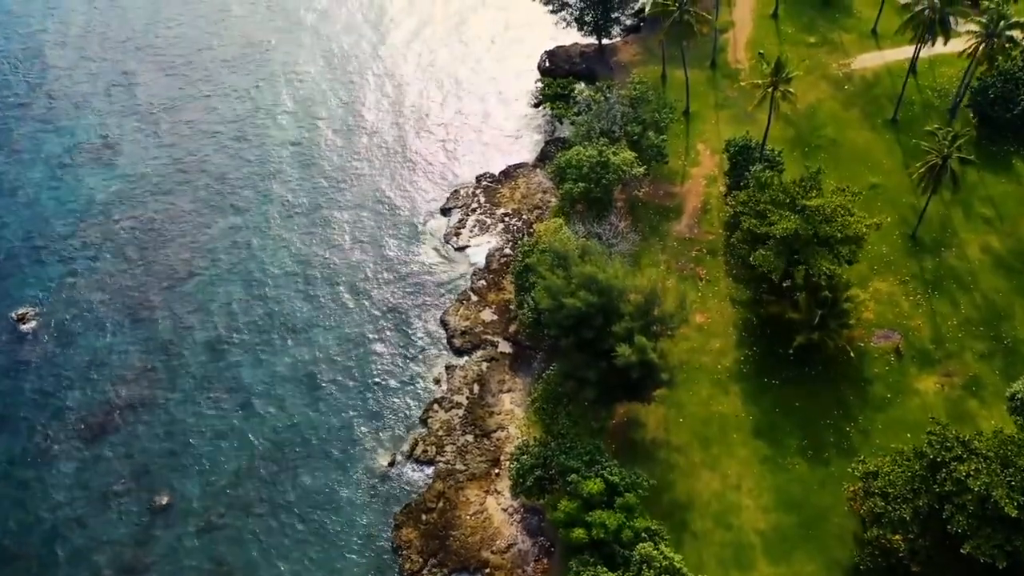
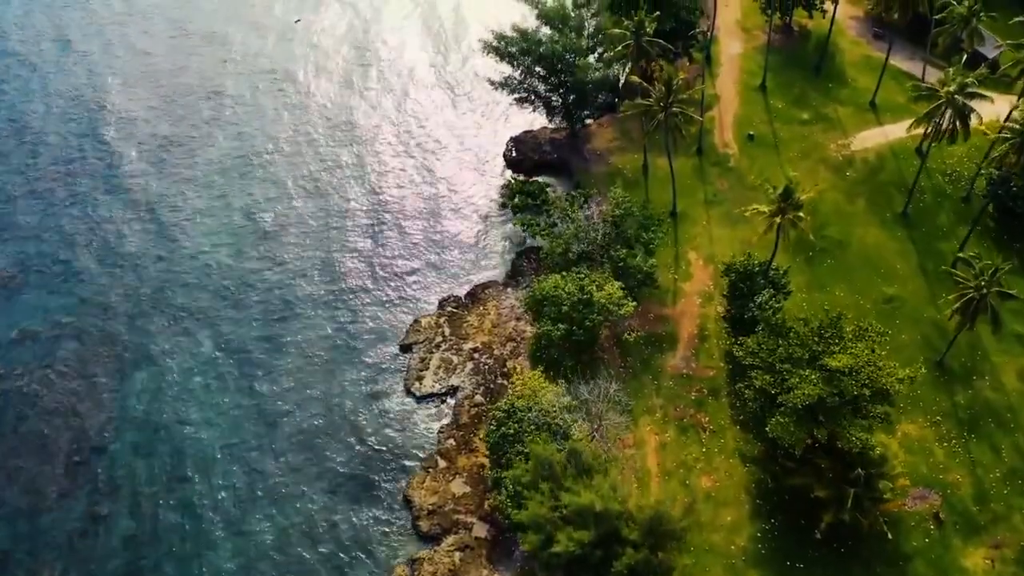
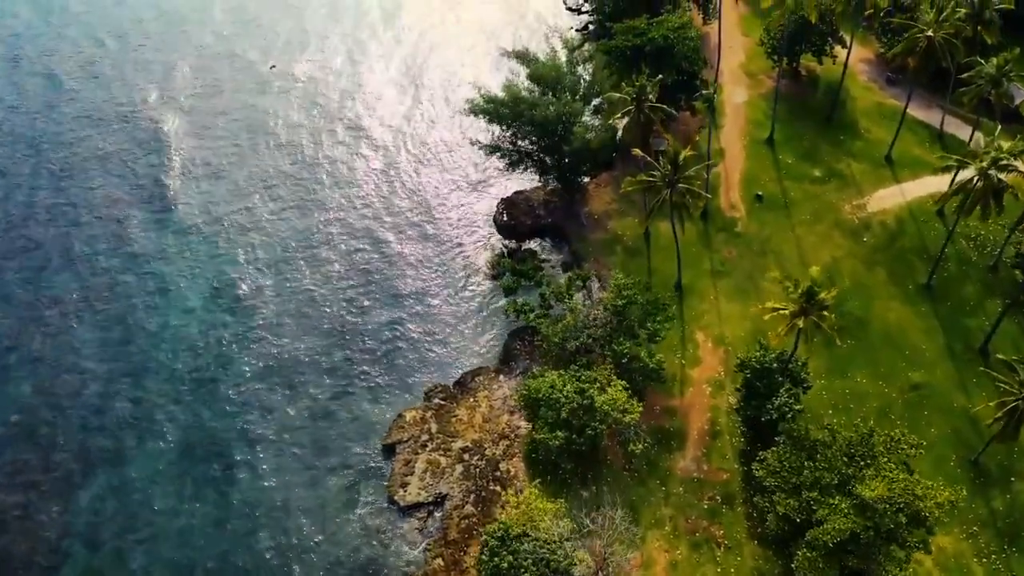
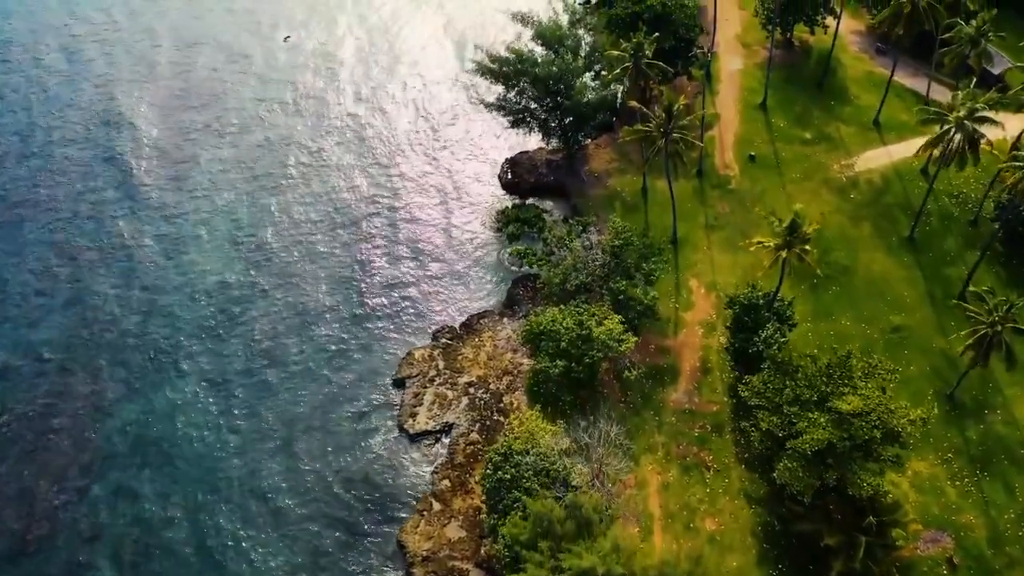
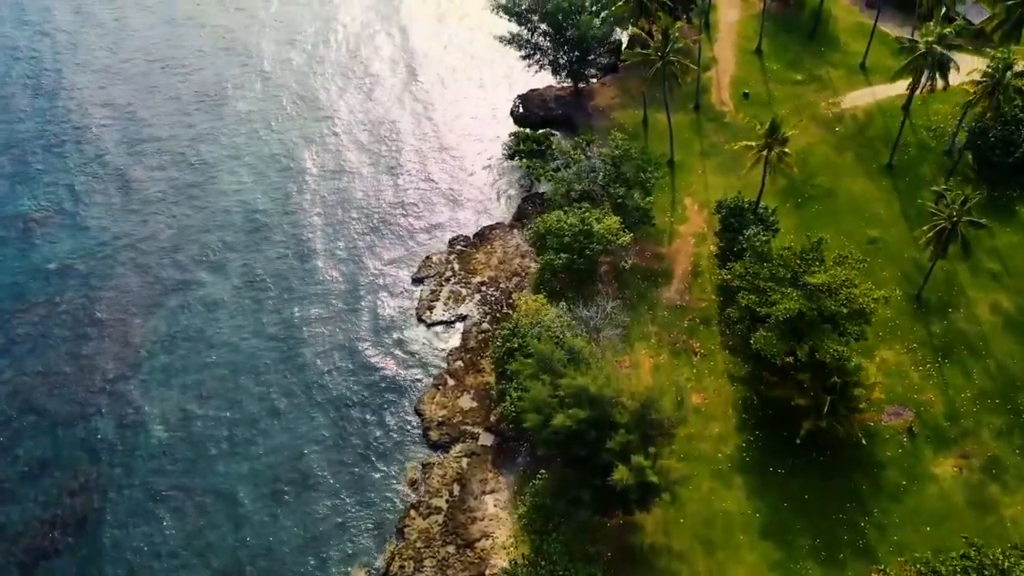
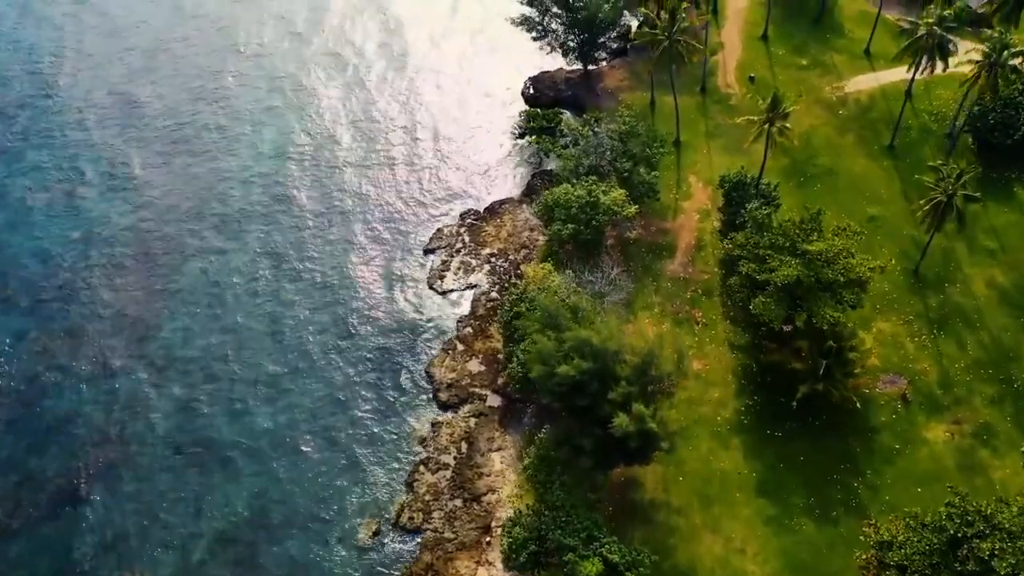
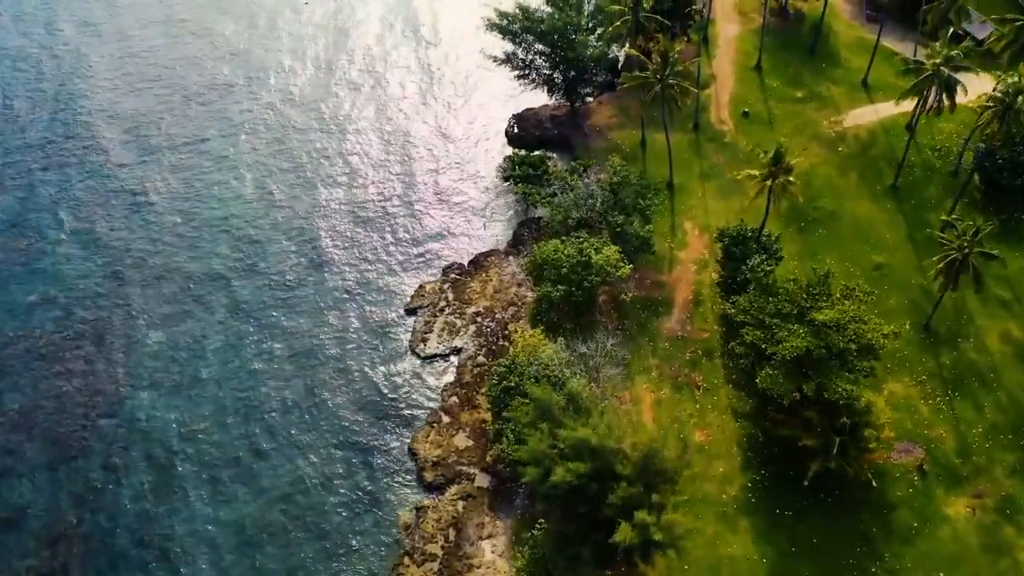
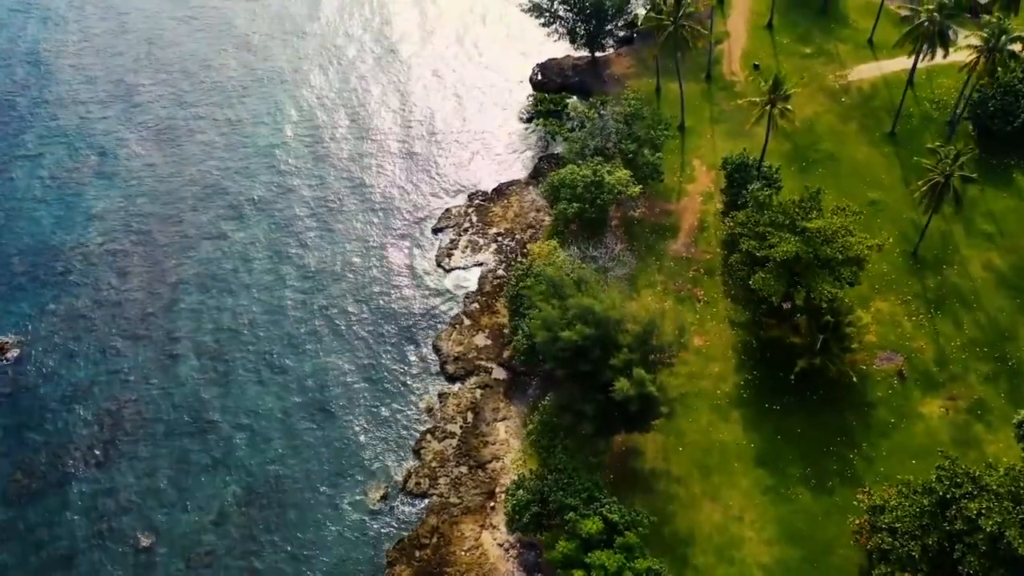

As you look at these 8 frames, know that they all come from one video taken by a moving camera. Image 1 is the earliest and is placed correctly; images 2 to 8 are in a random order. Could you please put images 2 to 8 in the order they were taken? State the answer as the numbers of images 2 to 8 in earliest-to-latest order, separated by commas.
8, 6, 5, 7, 2, 4, 3
